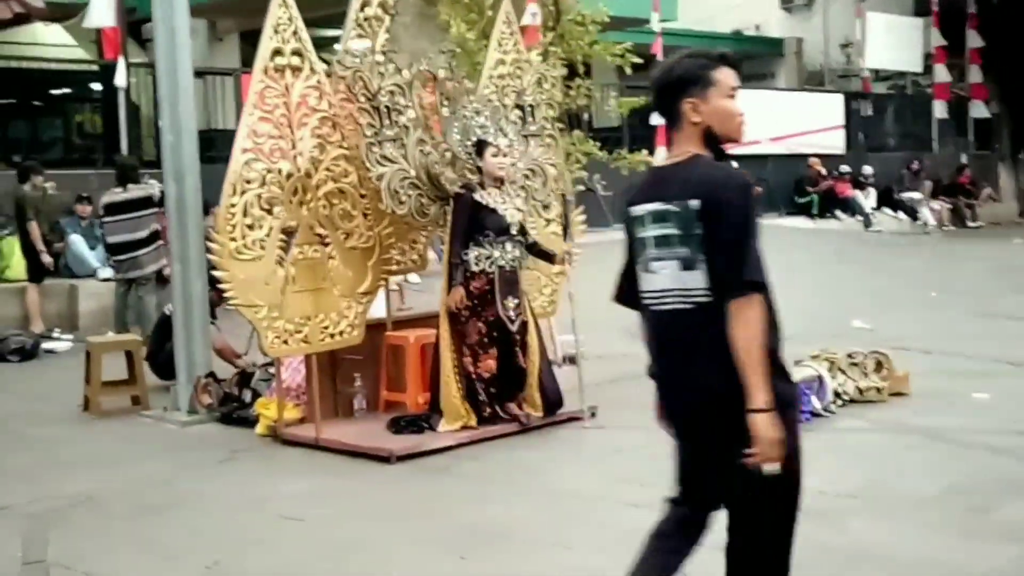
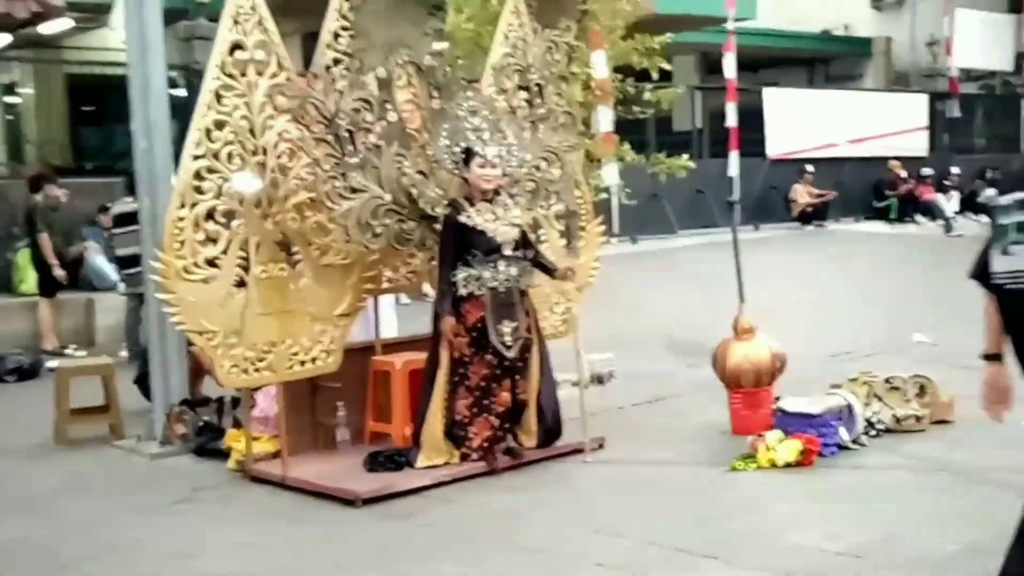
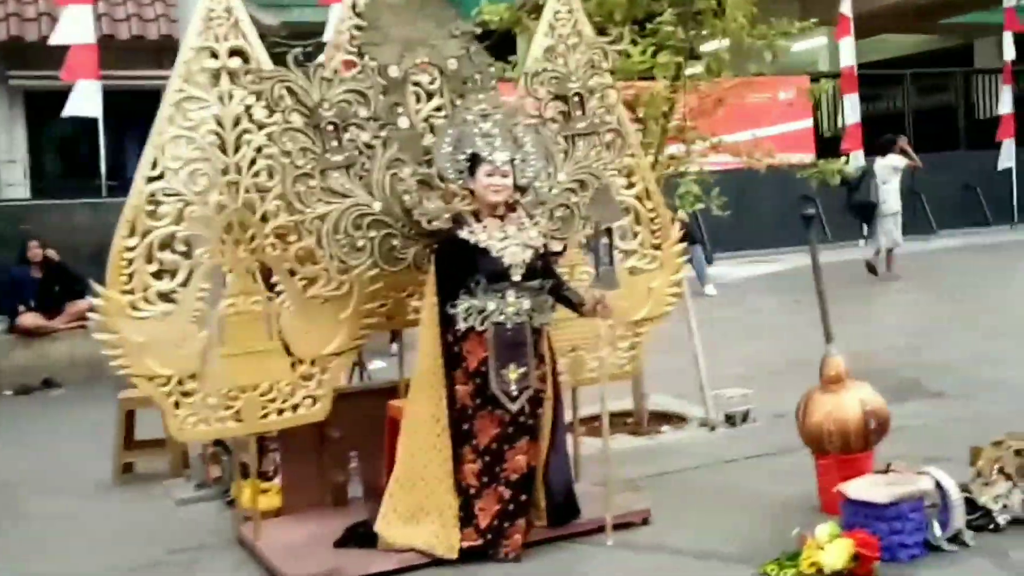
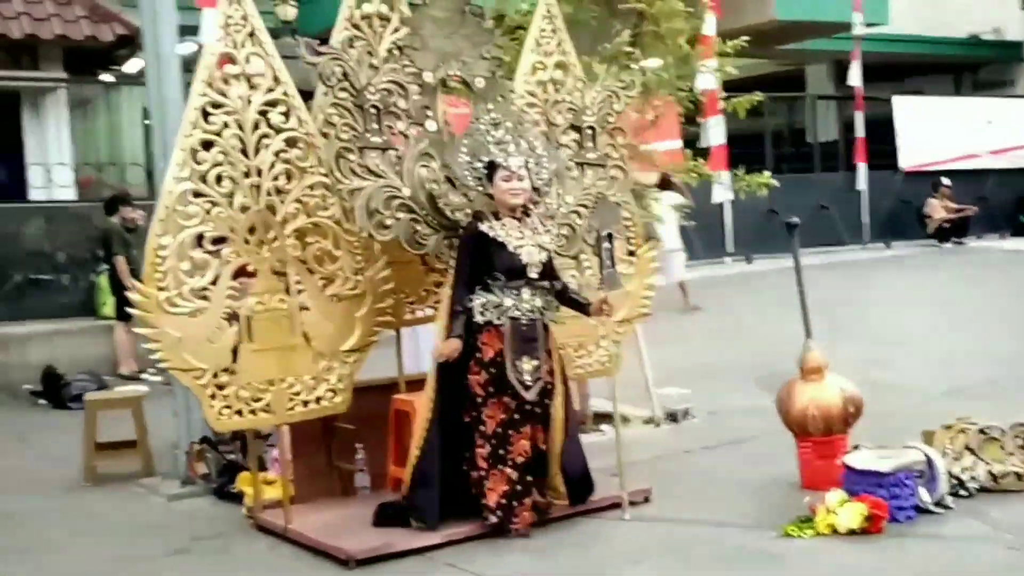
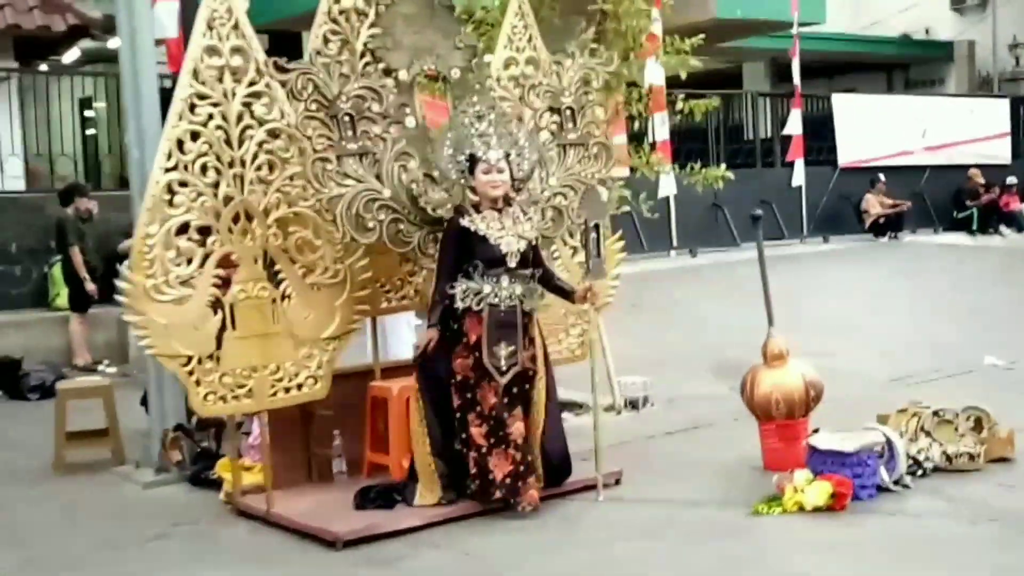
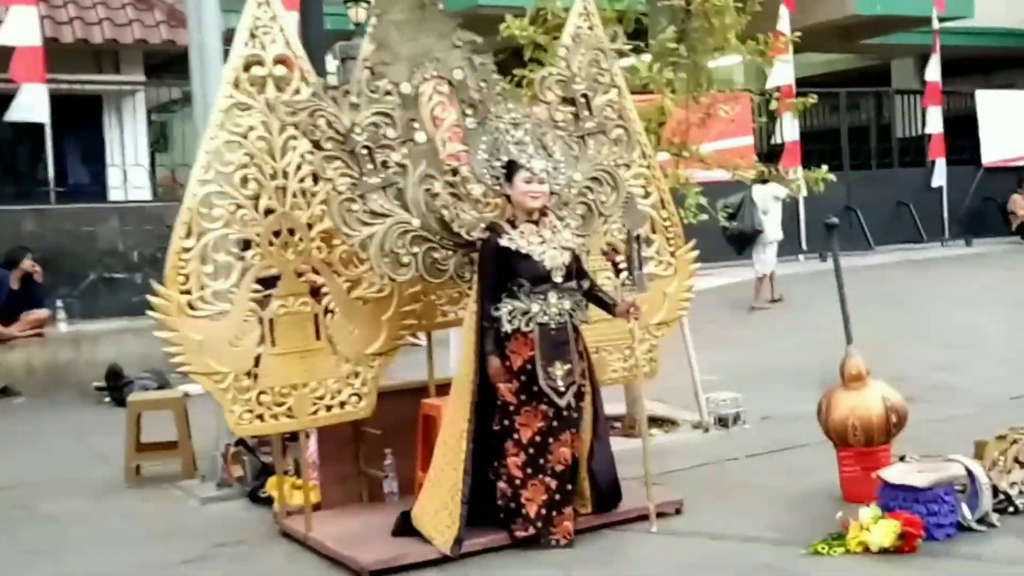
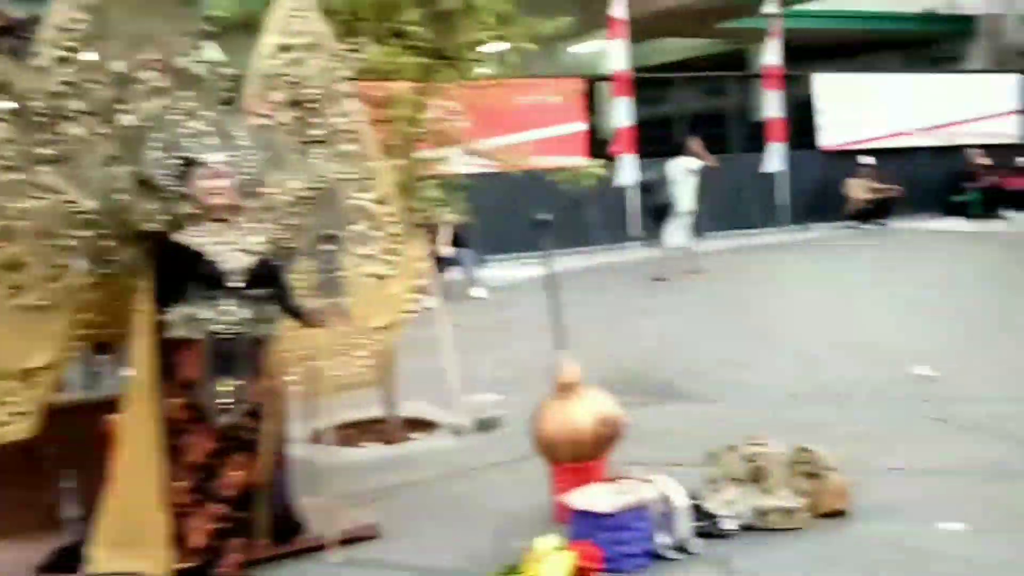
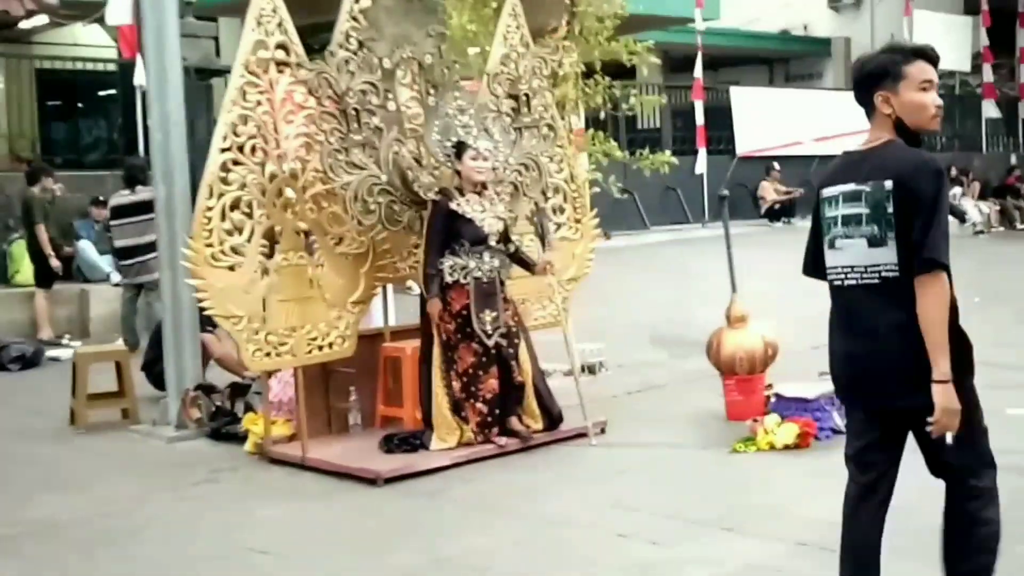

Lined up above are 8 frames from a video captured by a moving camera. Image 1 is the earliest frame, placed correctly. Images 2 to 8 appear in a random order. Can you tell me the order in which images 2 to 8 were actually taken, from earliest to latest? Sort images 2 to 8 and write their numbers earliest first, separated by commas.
8, 2, 5, 4, 6, 3, 7
